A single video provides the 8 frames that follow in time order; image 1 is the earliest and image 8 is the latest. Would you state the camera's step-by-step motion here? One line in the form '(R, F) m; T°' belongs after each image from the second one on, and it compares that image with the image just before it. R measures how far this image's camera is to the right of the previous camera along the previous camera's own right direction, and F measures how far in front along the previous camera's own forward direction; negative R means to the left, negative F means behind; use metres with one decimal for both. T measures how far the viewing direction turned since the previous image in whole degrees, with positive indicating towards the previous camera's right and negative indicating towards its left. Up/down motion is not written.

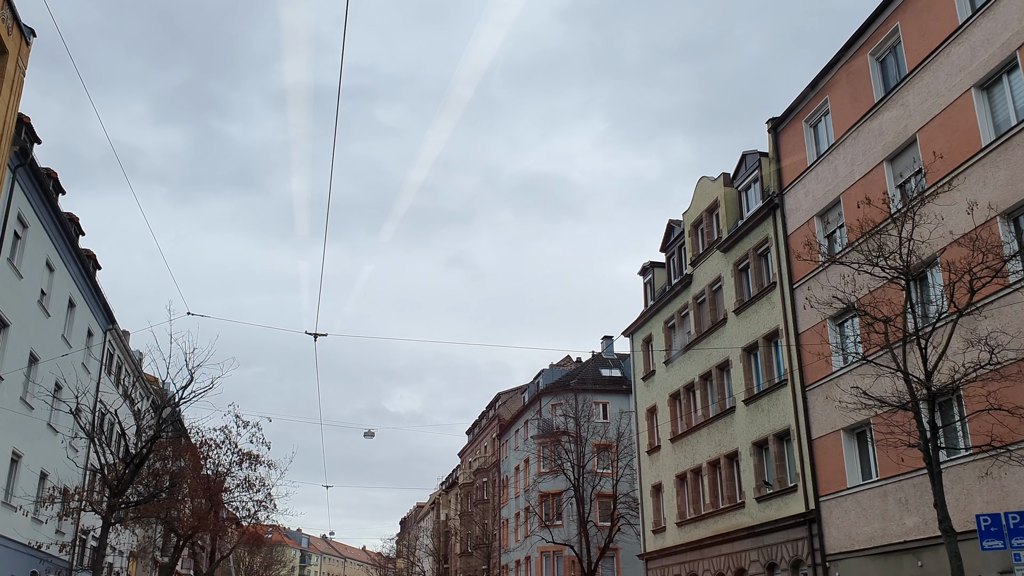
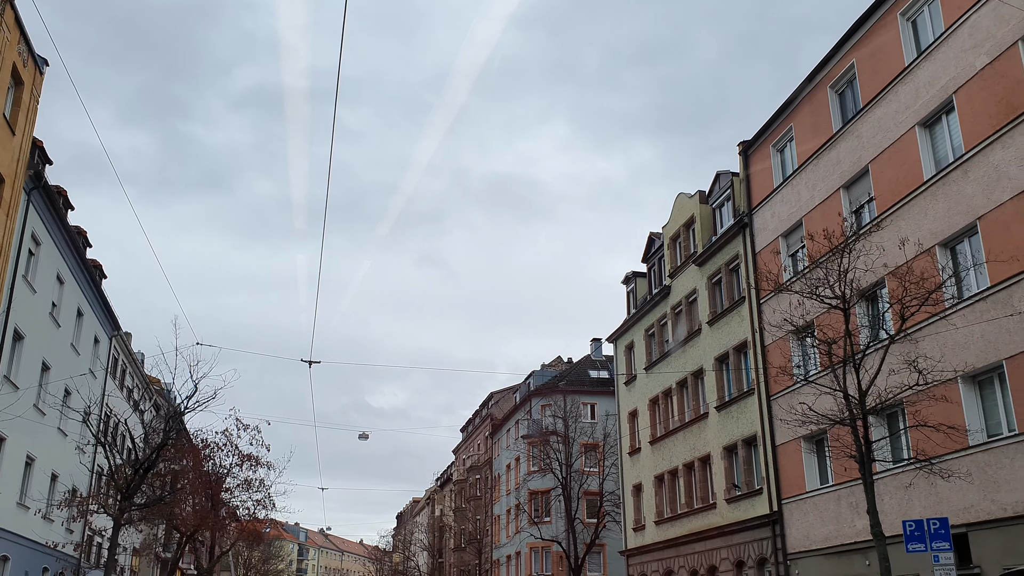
(+0.4, -1.6) m; 0°
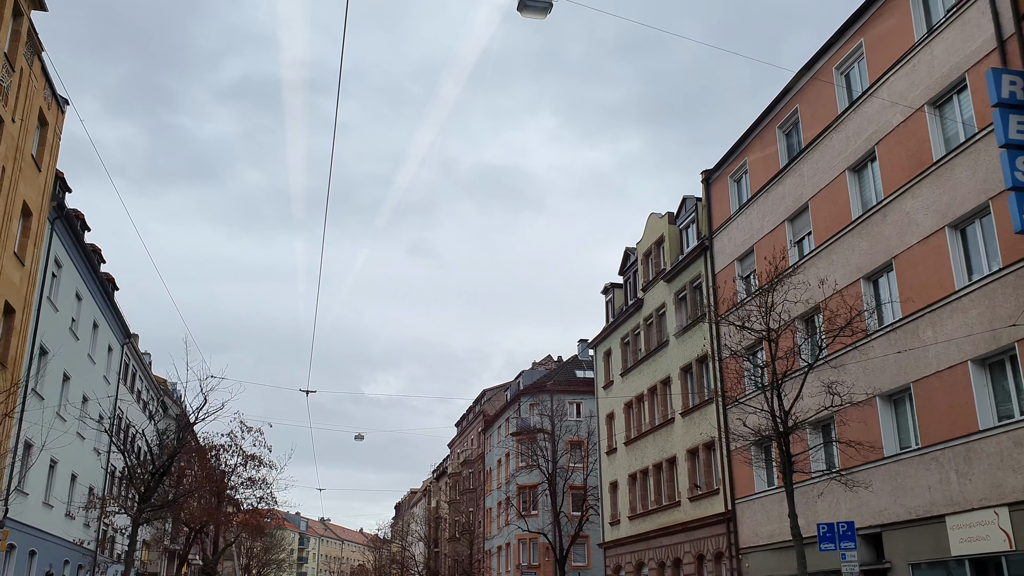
(+0.6, -2.5) m; 0°
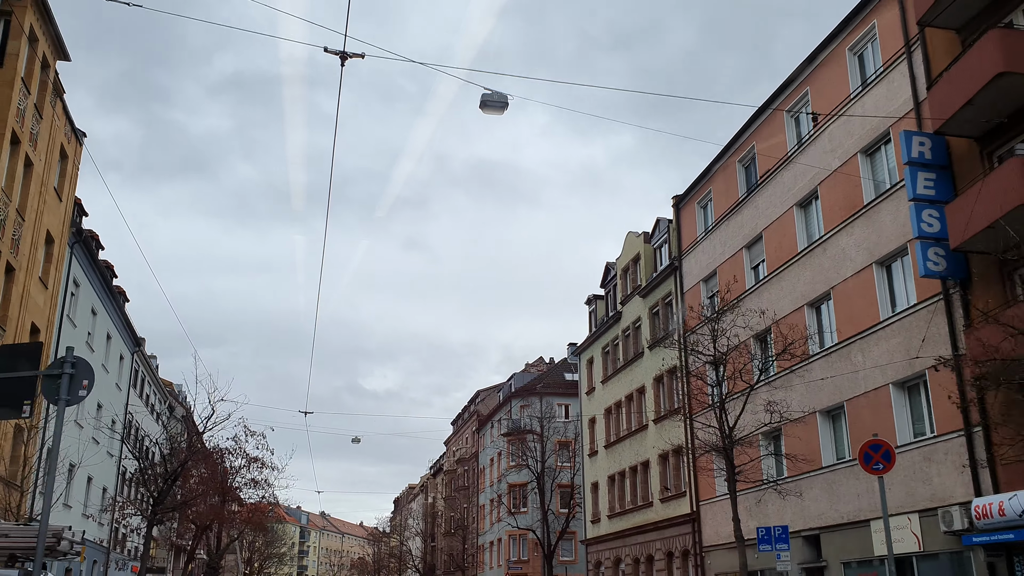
(+0.6, -2.4) m; 0°
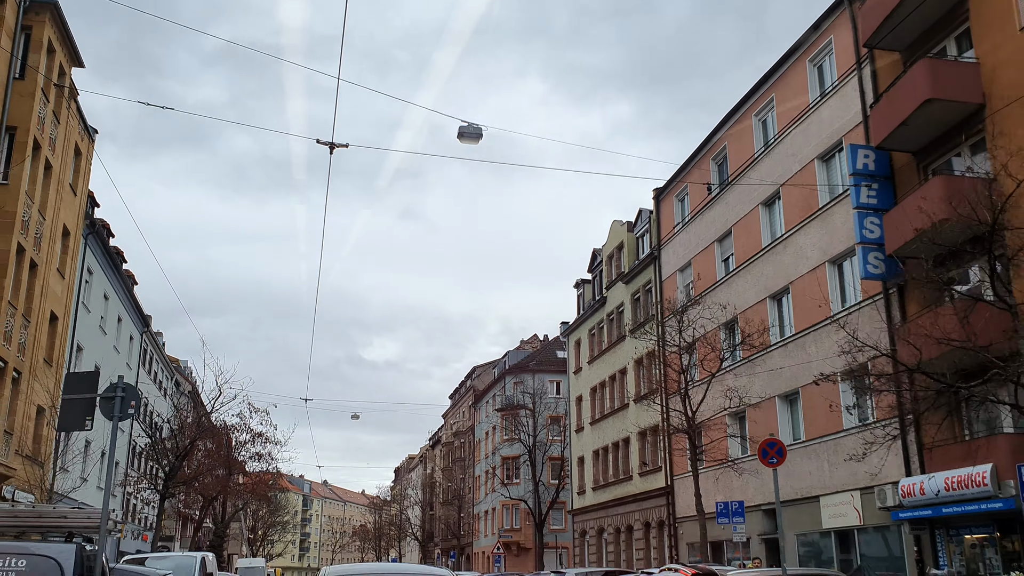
(+0.5, -1.9) m; 0°
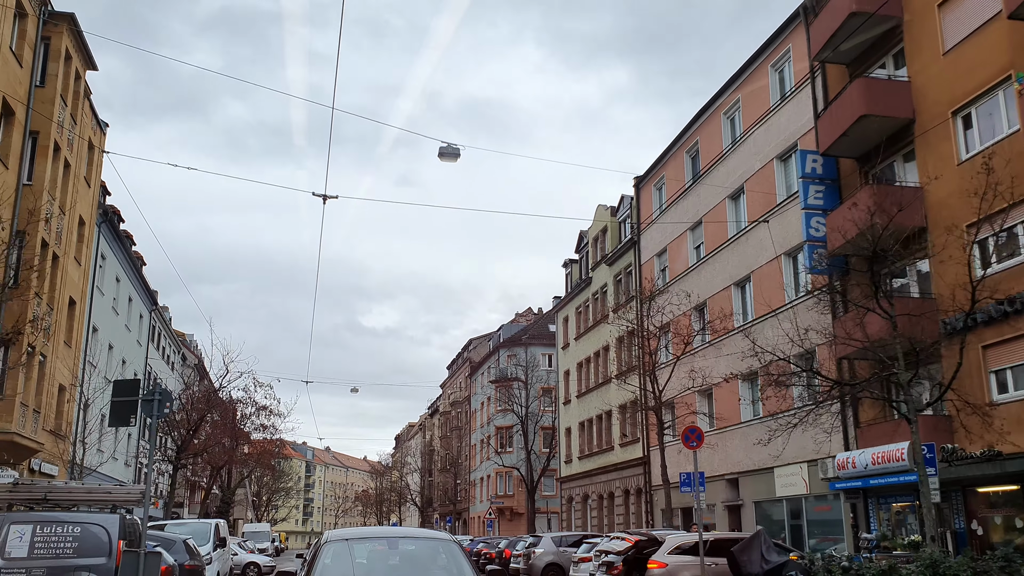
(+0.5, -2.1) m; 0°
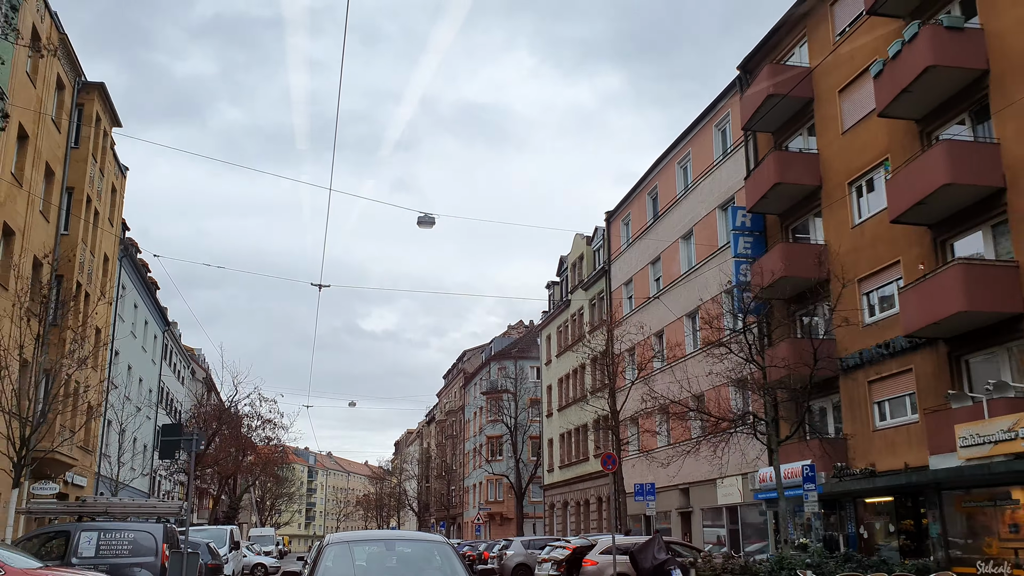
(+0.9, -3.6) m; 0°
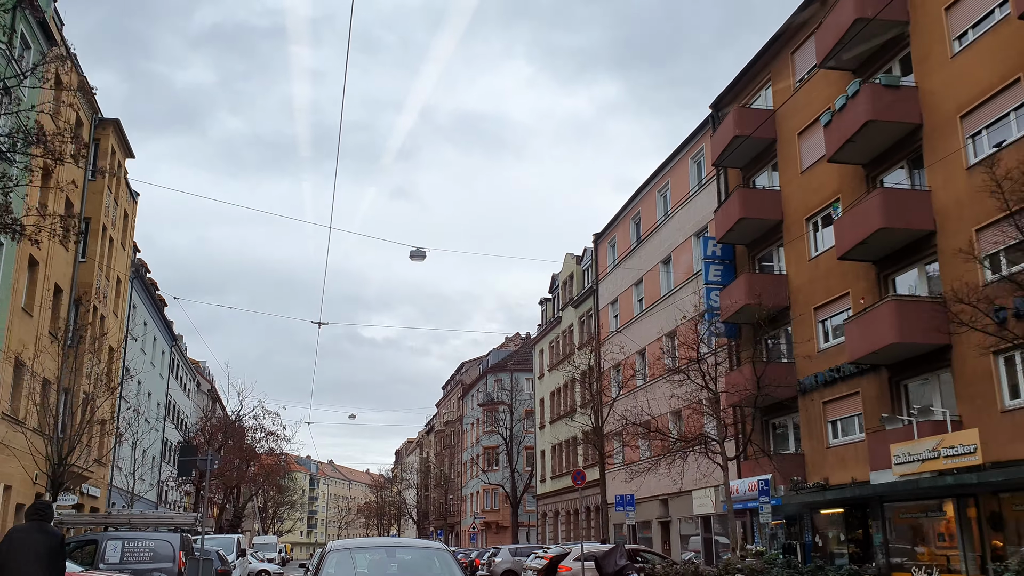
(+0.5, -2.0) m; 0°
